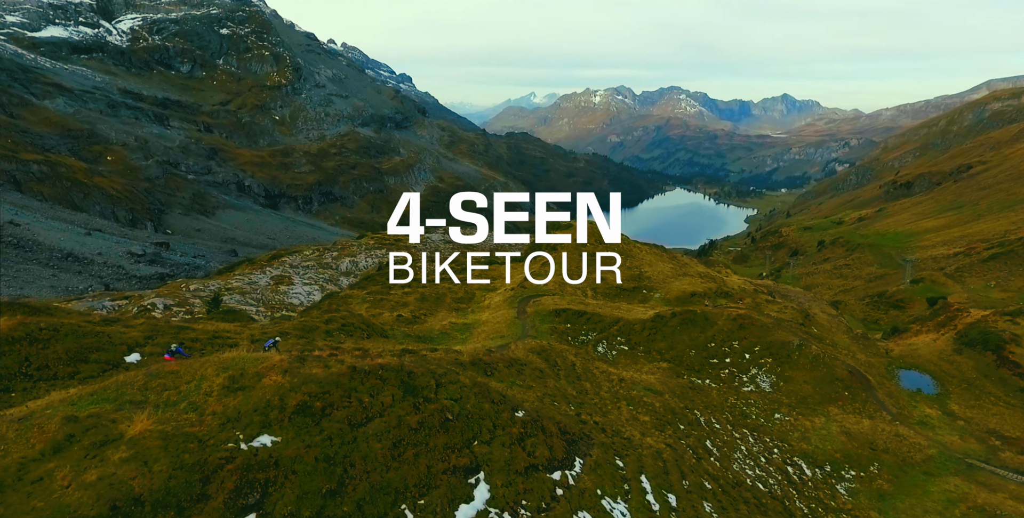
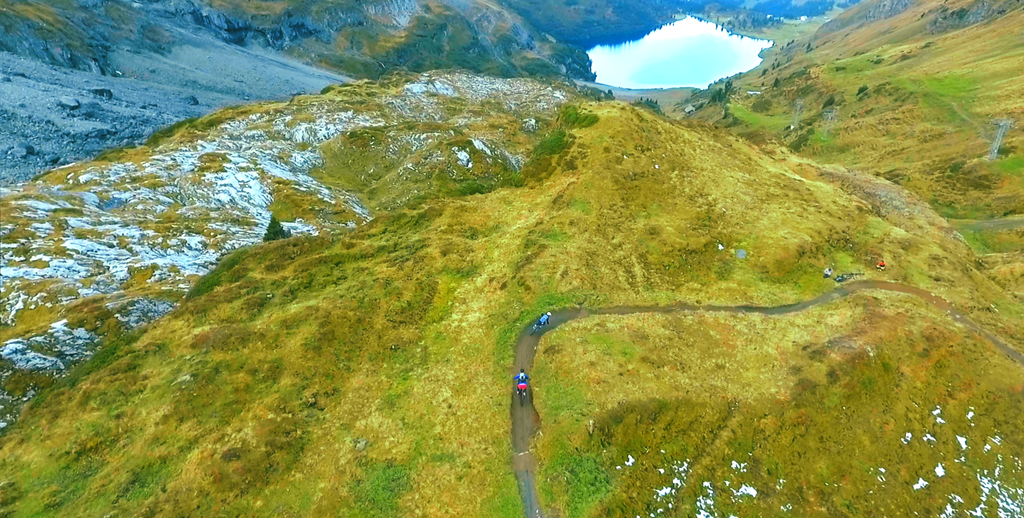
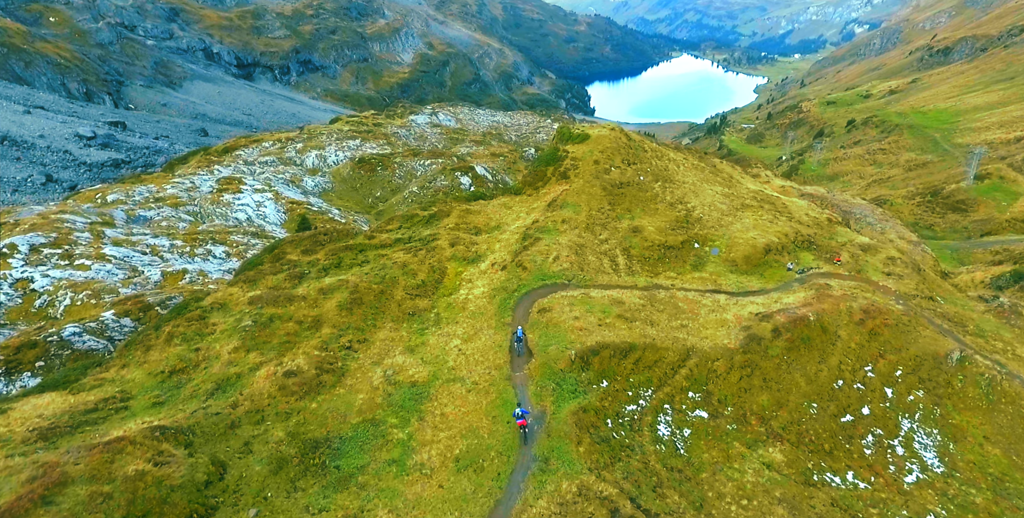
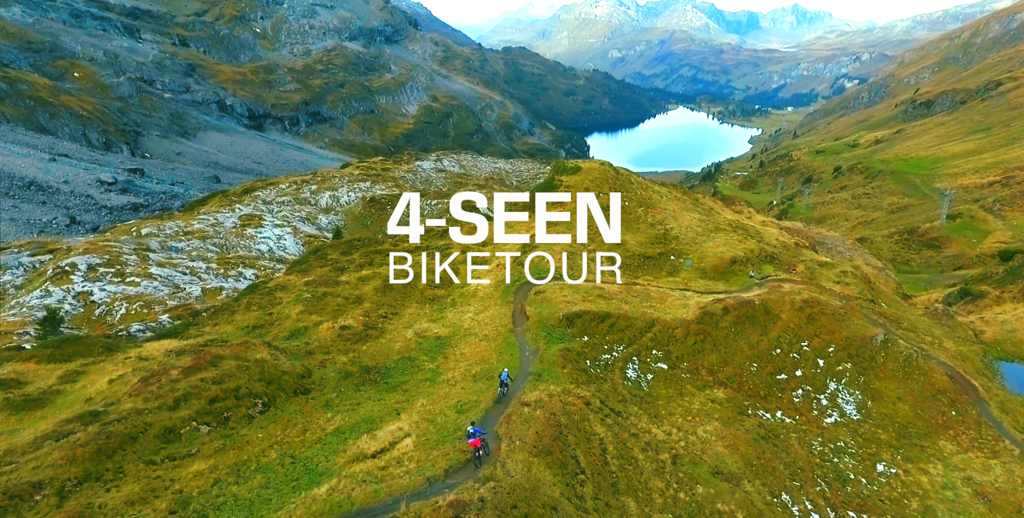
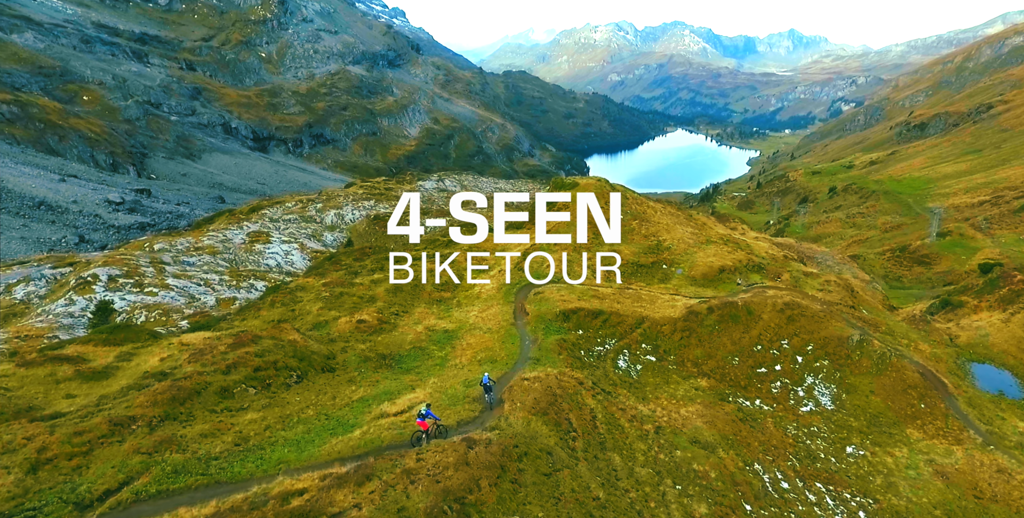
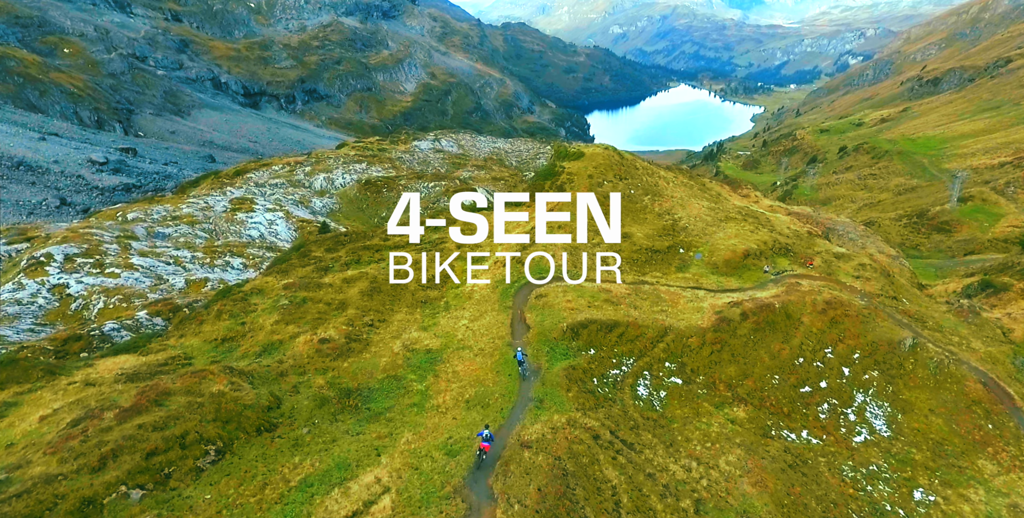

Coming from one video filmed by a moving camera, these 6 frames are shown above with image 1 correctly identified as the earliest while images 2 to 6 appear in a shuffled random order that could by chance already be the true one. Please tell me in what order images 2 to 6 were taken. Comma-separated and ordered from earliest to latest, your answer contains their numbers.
5, 4, 6, 3, 2
